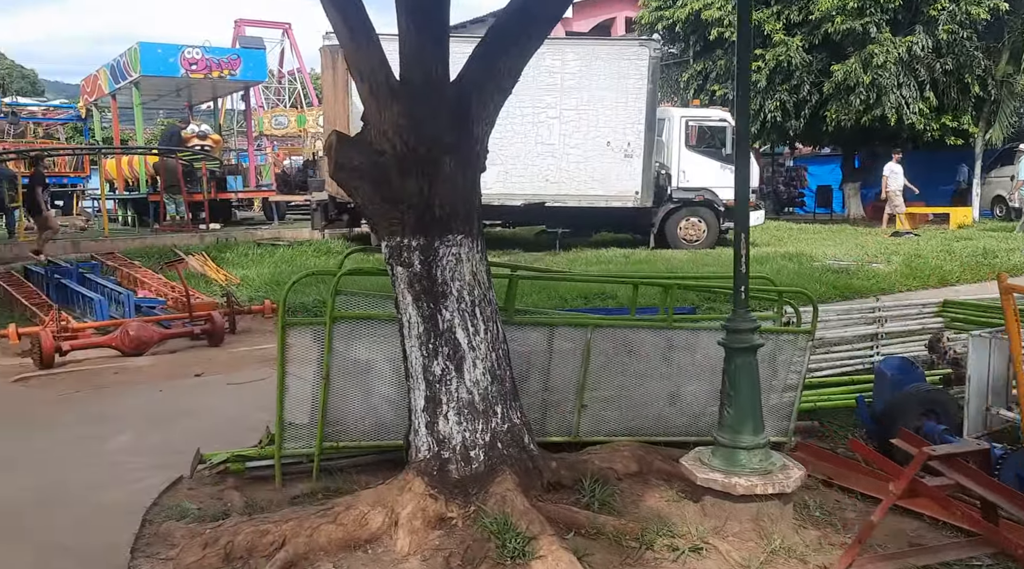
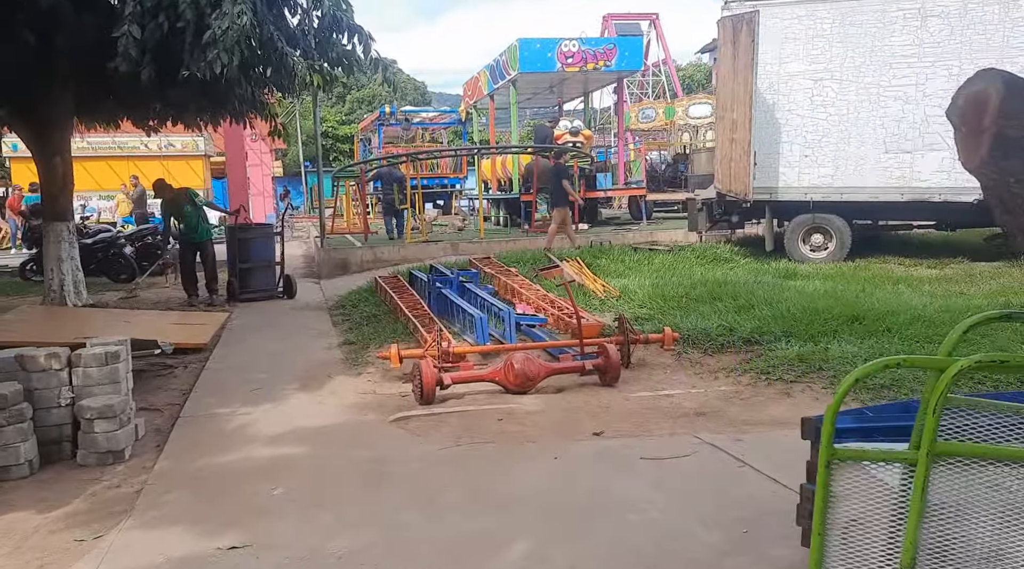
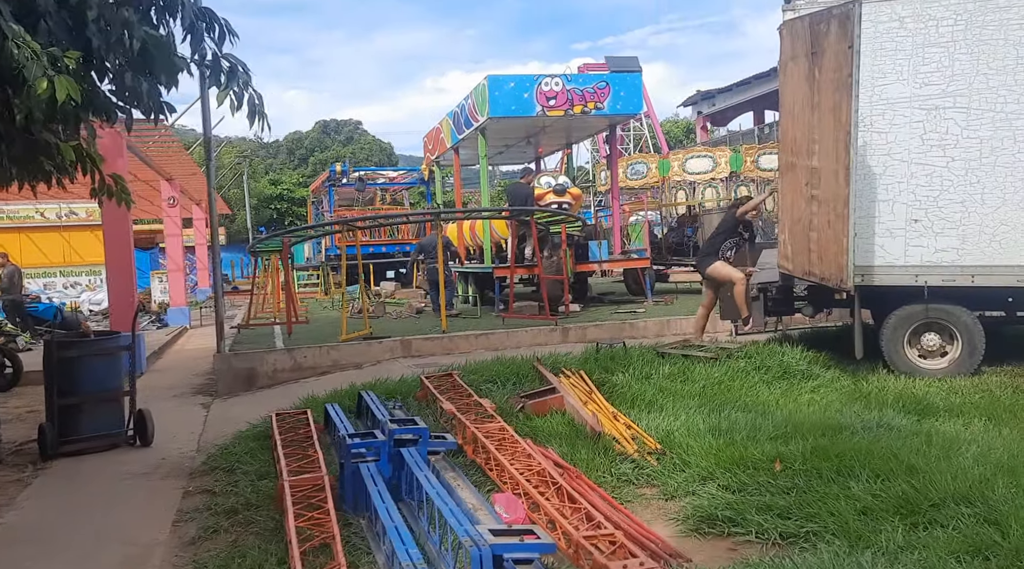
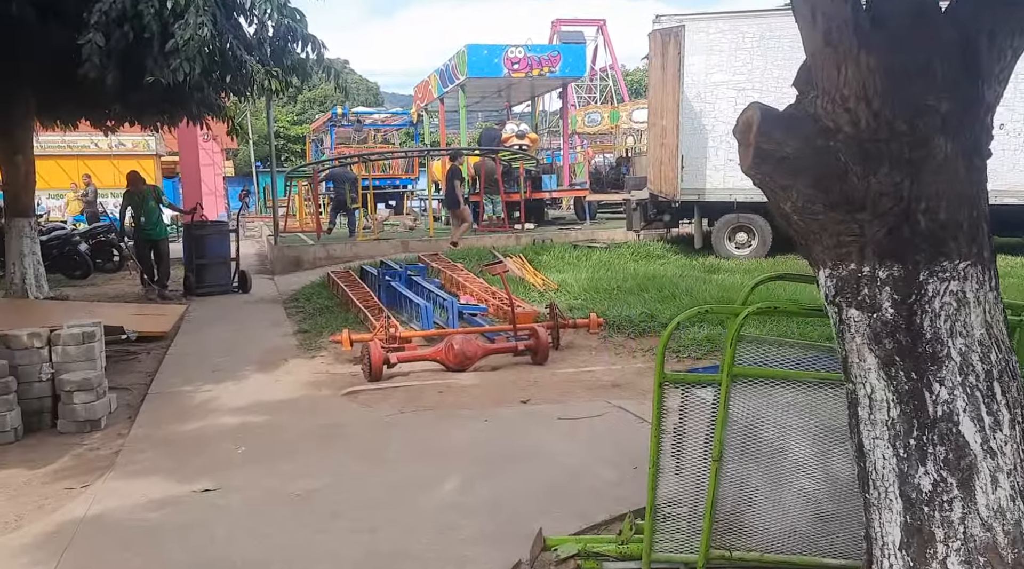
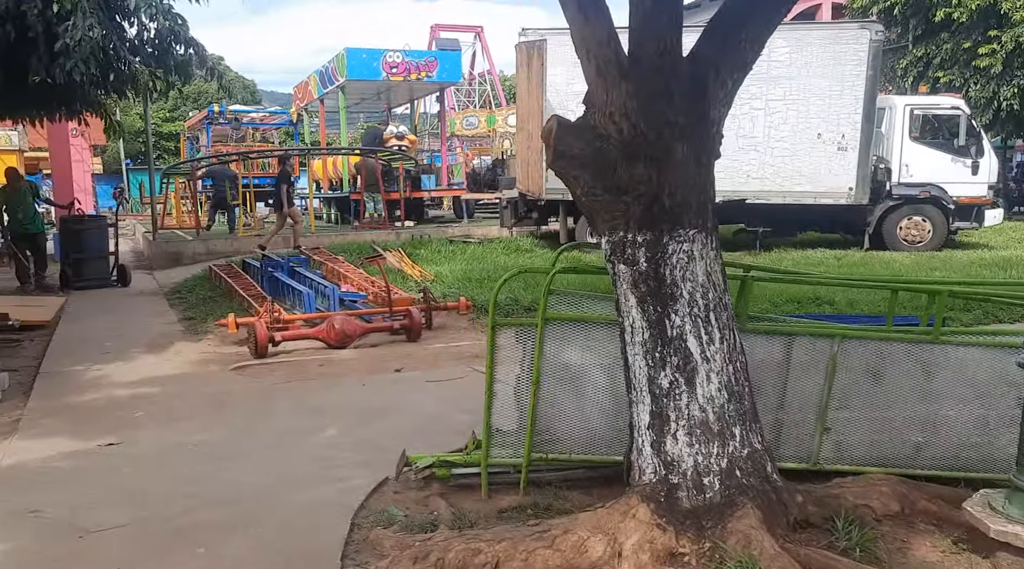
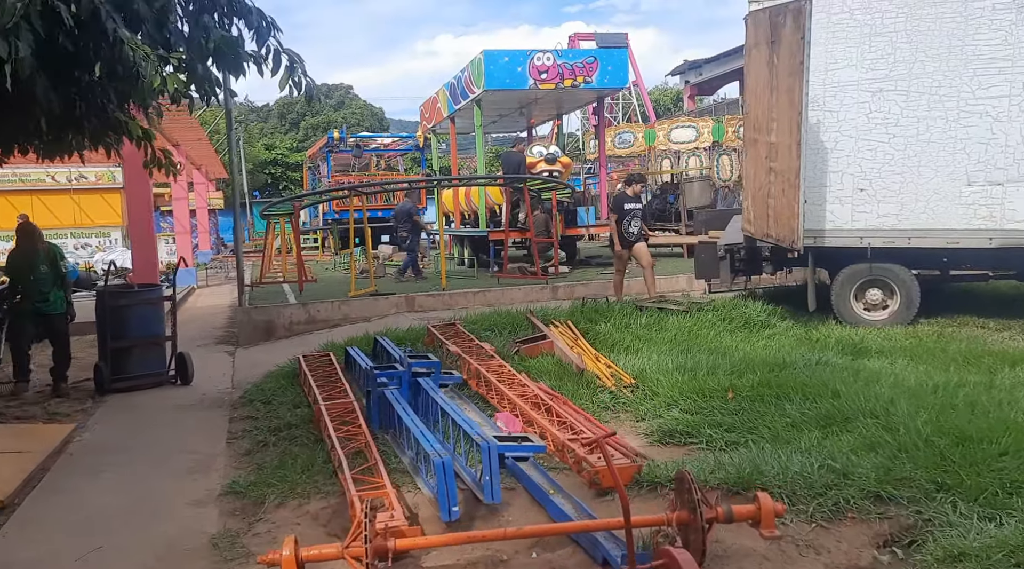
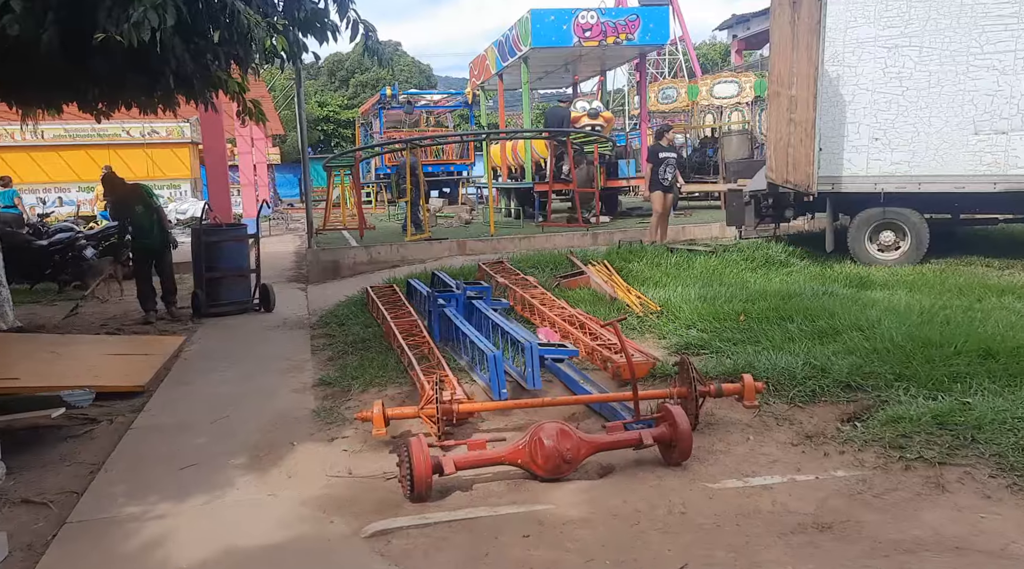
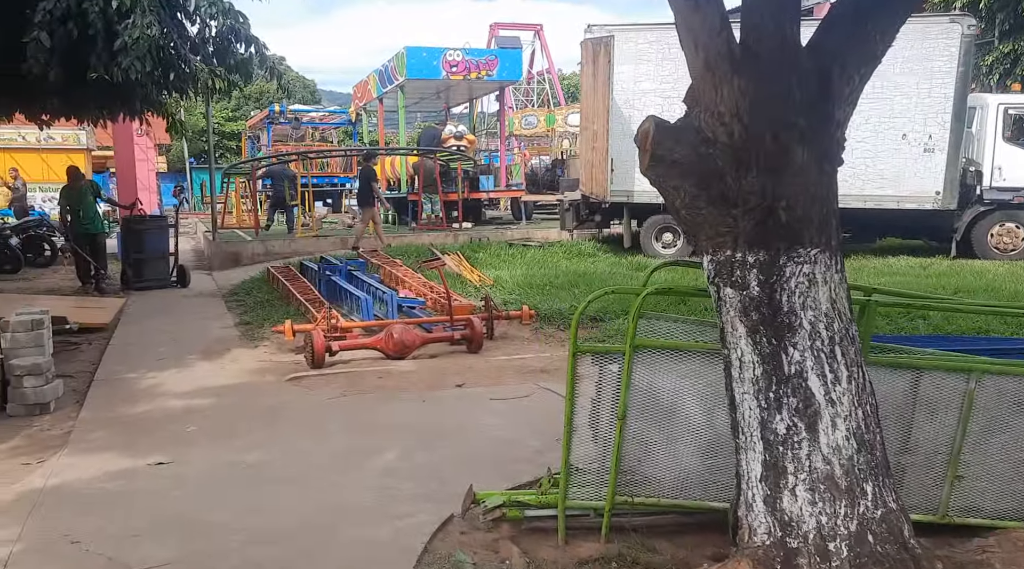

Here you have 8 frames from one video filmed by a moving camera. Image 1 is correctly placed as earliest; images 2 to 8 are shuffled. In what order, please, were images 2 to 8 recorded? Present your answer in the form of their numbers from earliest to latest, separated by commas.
5, 8, 4, 2, 7, 6, 3
